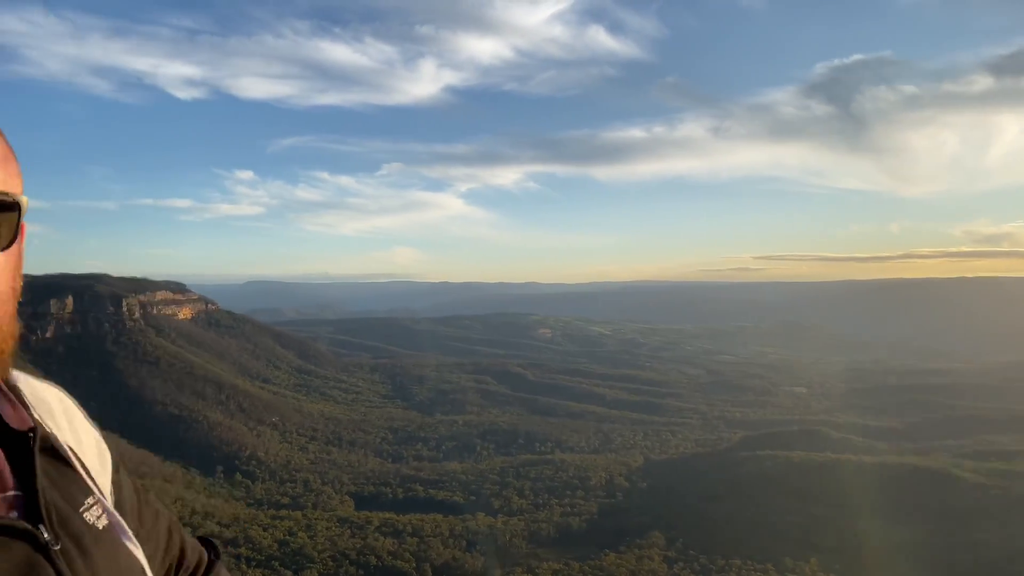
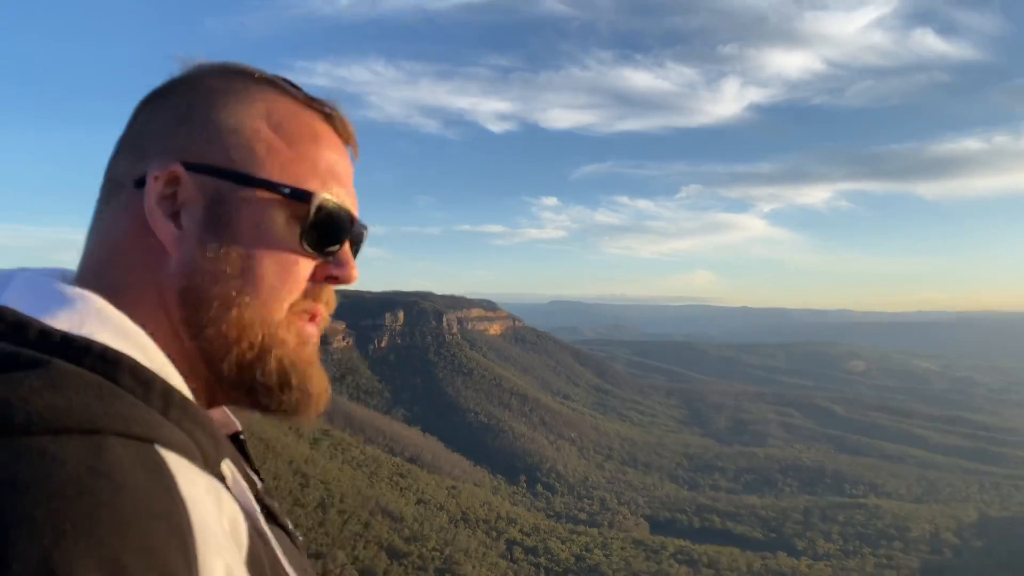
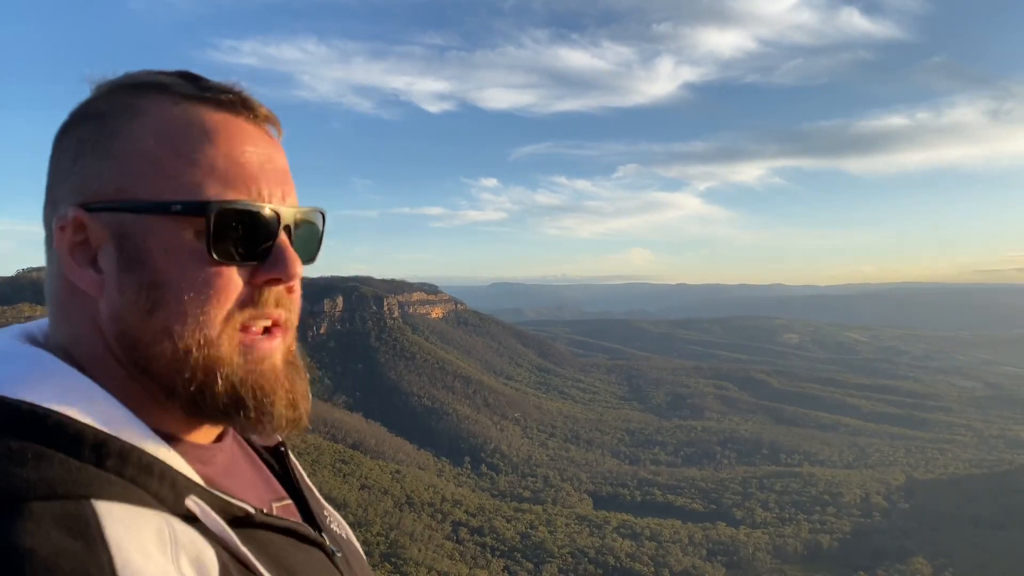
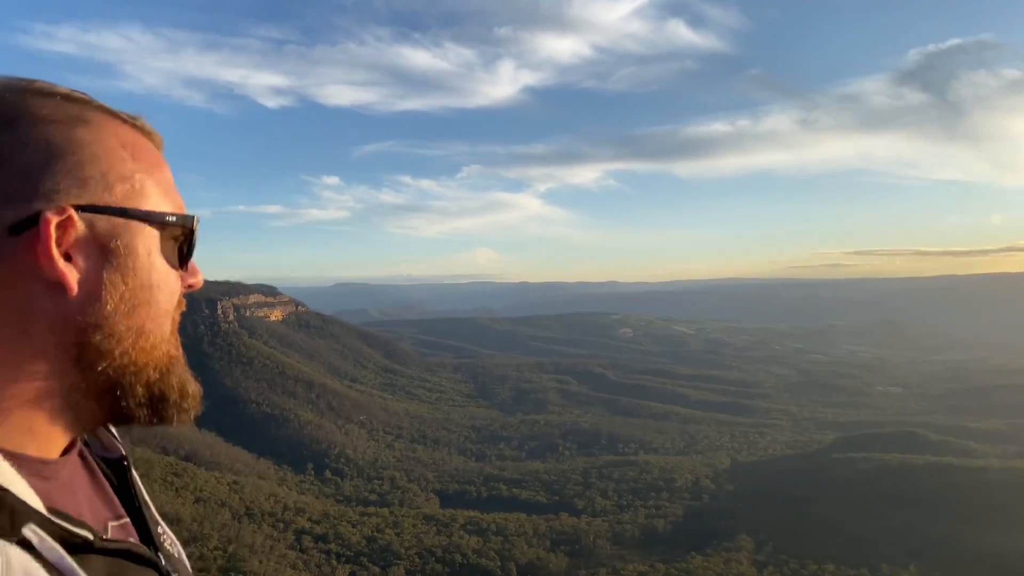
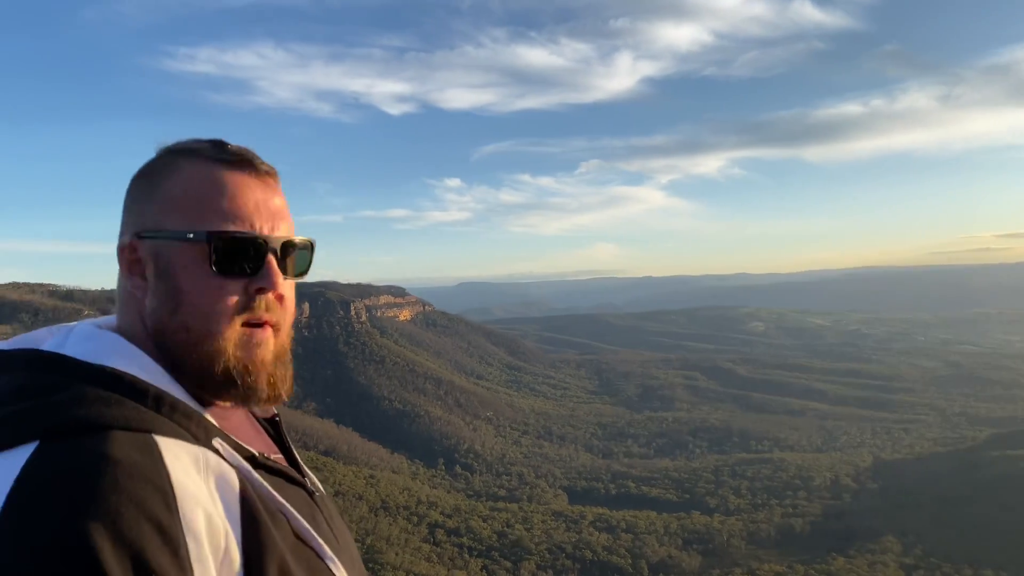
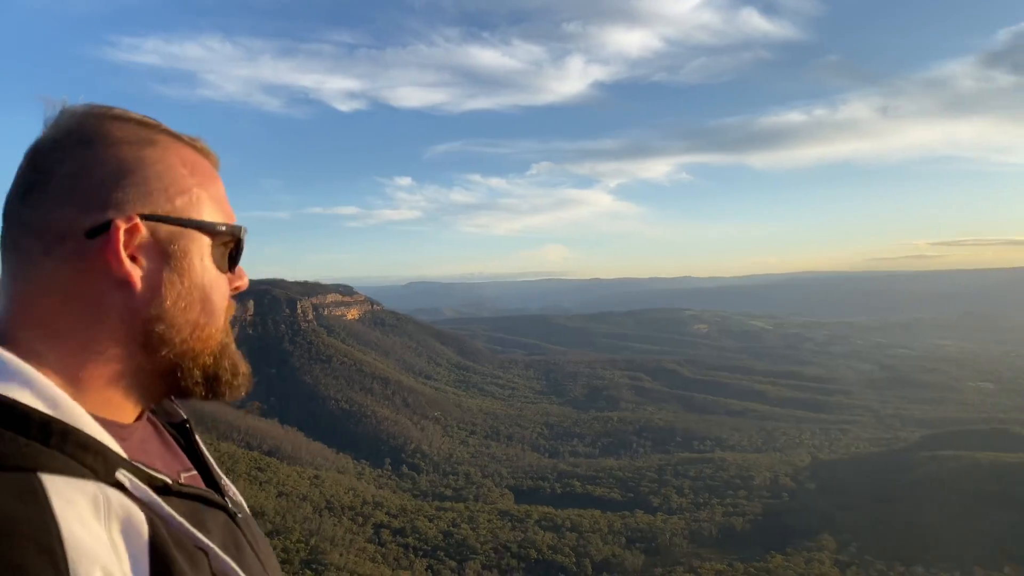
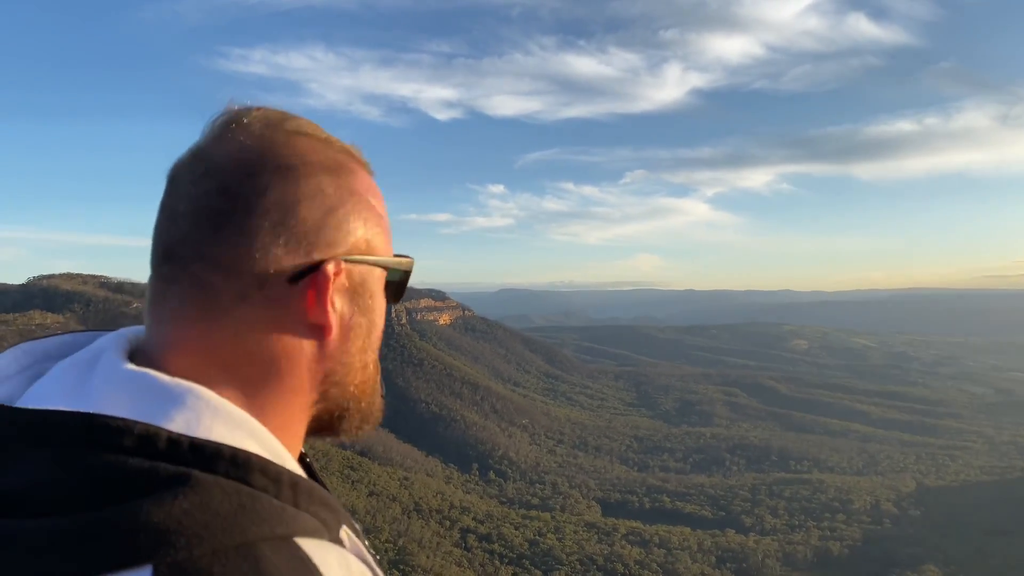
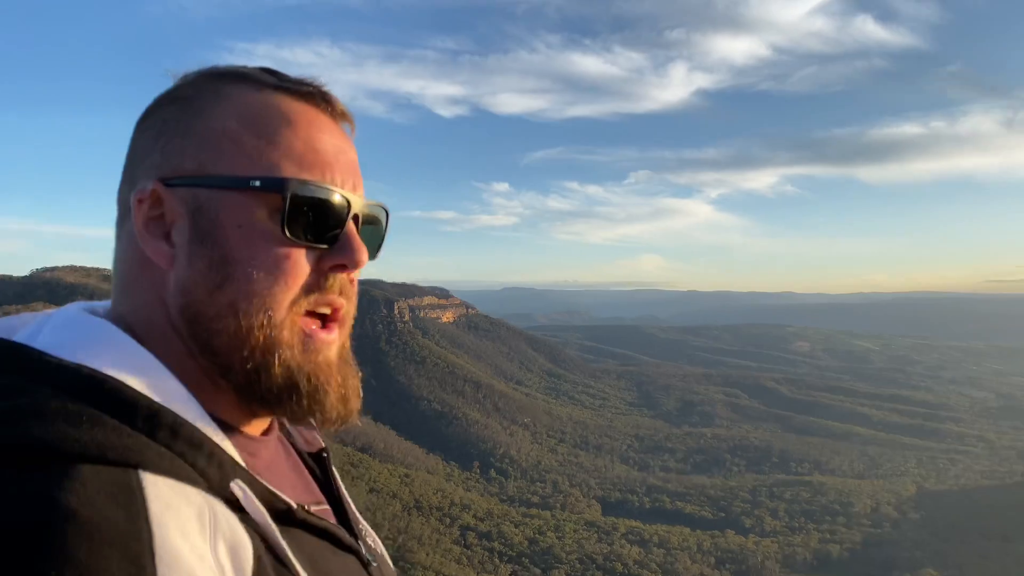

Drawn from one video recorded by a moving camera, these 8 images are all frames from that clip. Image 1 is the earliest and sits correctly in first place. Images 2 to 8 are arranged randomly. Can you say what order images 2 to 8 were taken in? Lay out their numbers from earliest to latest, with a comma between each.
4, 6, 5, 7, 3, 8, 2
